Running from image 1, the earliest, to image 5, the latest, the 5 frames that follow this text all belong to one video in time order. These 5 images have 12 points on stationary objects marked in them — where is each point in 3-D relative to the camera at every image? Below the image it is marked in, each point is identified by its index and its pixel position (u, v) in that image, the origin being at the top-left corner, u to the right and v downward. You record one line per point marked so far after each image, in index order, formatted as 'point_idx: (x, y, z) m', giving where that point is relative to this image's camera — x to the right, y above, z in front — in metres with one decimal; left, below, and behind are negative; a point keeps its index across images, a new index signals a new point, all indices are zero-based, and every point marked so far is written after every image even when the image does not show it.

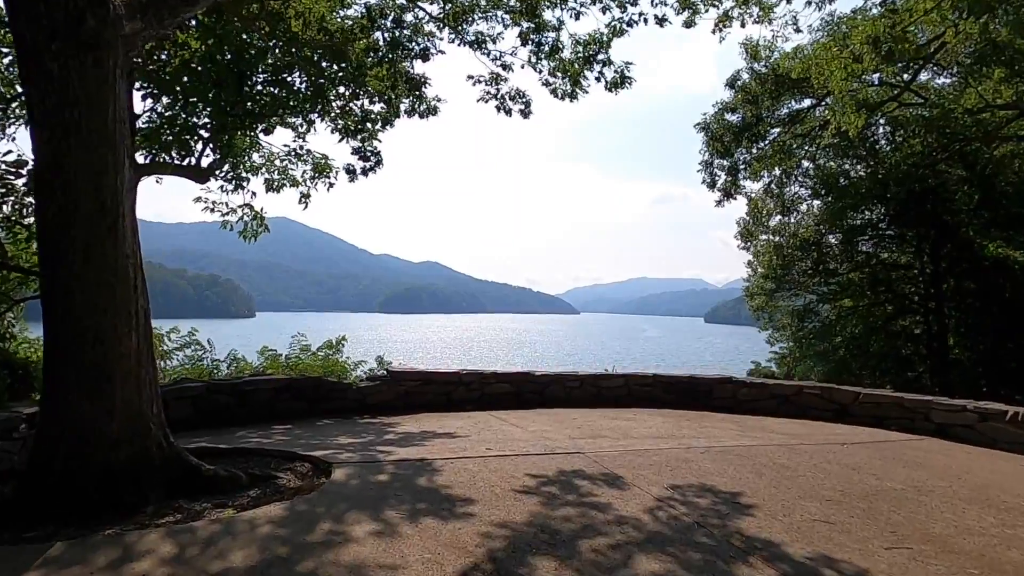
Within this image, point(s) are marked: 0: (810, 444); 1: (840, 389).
0: (+1.6, -0.8, +3.4) m
1: (+2.2, -0.7, +4.2) m
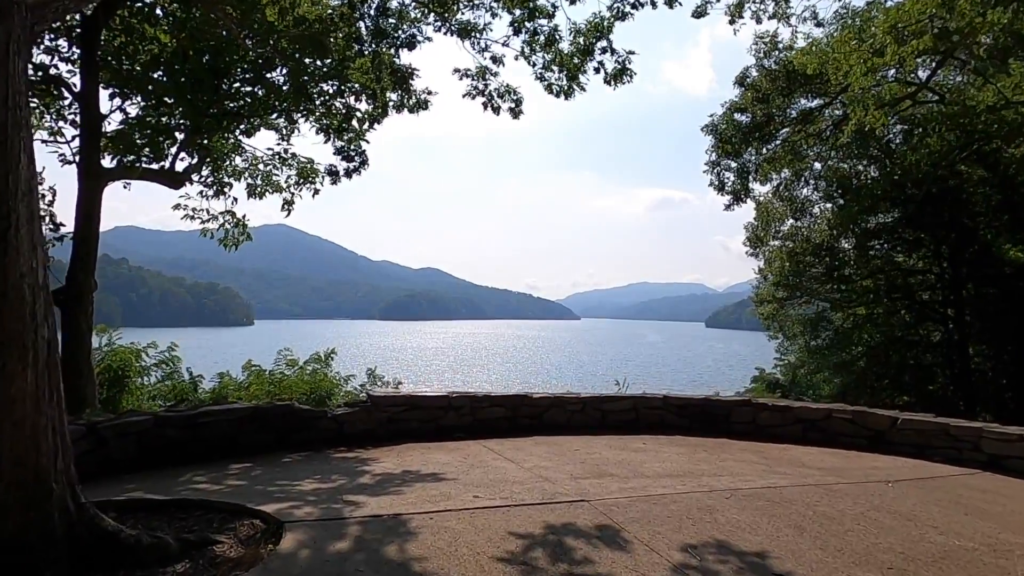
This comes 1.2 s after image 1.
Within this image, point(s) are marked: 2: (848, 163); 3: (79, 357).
0: (+1.5, -0.9, +2.9) m
1: (+2.1, -0.7, +3.8) m
2: (+4.3, +1.6, +8.3) m
3: (-3.5, -0.6, +5.2) m
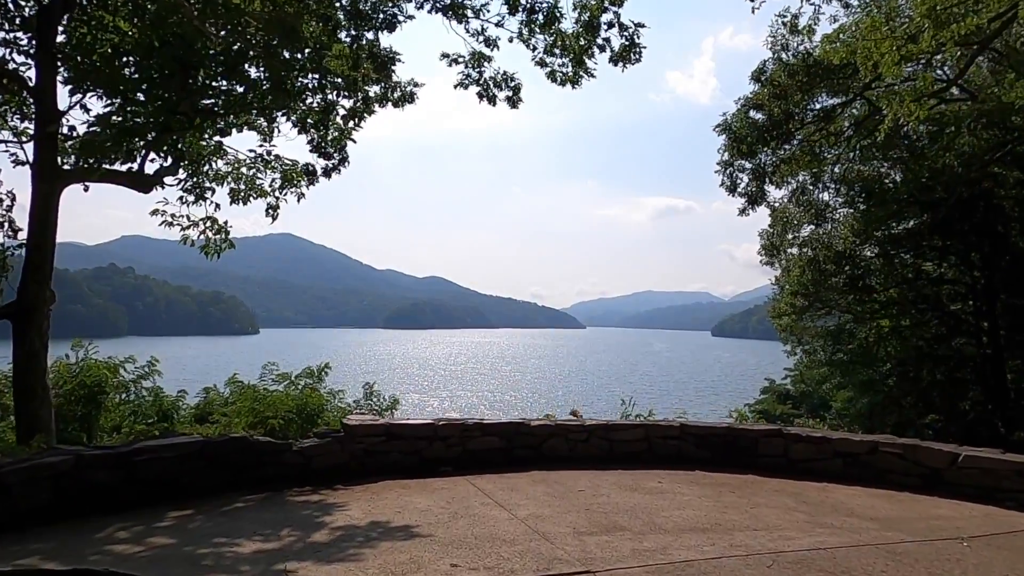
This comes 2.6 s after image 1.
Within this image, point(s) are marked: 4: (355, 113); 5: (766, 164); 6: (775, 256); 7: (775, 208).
0: (+1.5, -0.9, +2.4) m
1: (+2.1, -0.8, +3.2) m
2: (+4.3, +1.5, +7.8) m
3: (-3.5, -0.6, +4.7) m
4: (-1.5, +1.6, +6.1) m
5: (+3.4, +1.6, +8.6) m
6: (+4.1, +0.5, +9.9) m
7: (+3.9, +1.2, +9.6) m
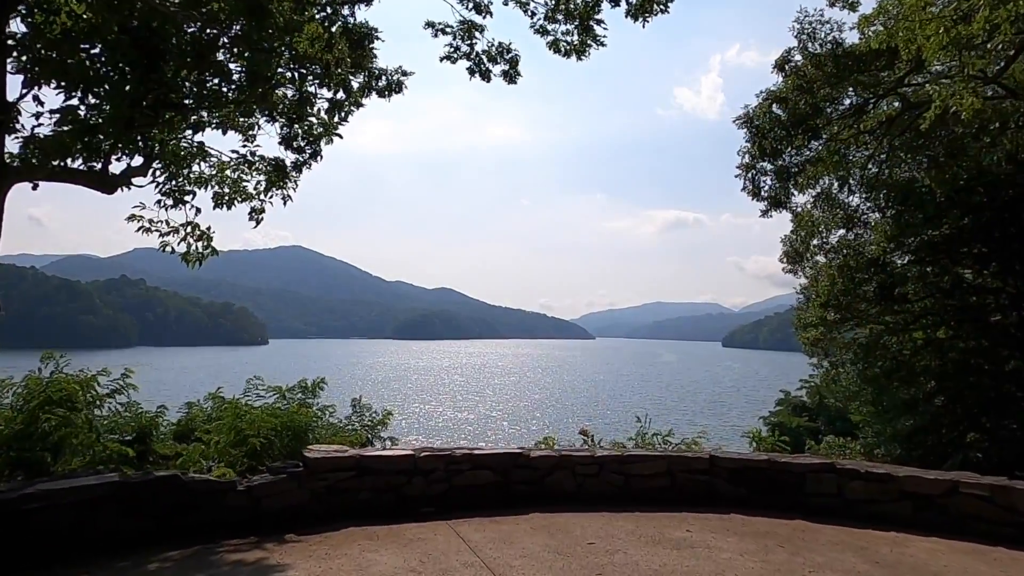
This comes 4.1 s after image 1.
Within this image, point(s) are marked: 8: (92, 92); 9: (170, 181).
0: (+1.5, -0.9, +1.8) m
1: (+2.1, -0.8, +2.6) m
2: (+4.4, +1.4, +7.2) m
3: (-3.5, -0.7, +4.1) m
4: (-1.5, +1.6, +5.5) m
5: (+3.4, +1.5, +8.0) m
6: (+4.1, +0.4, +9.2) m
7: (+4.0, +1.1, +8.9) m
8: (-3.0, +1.4, +4.5) m
9: (-3.7, +1.1, +6.9) m
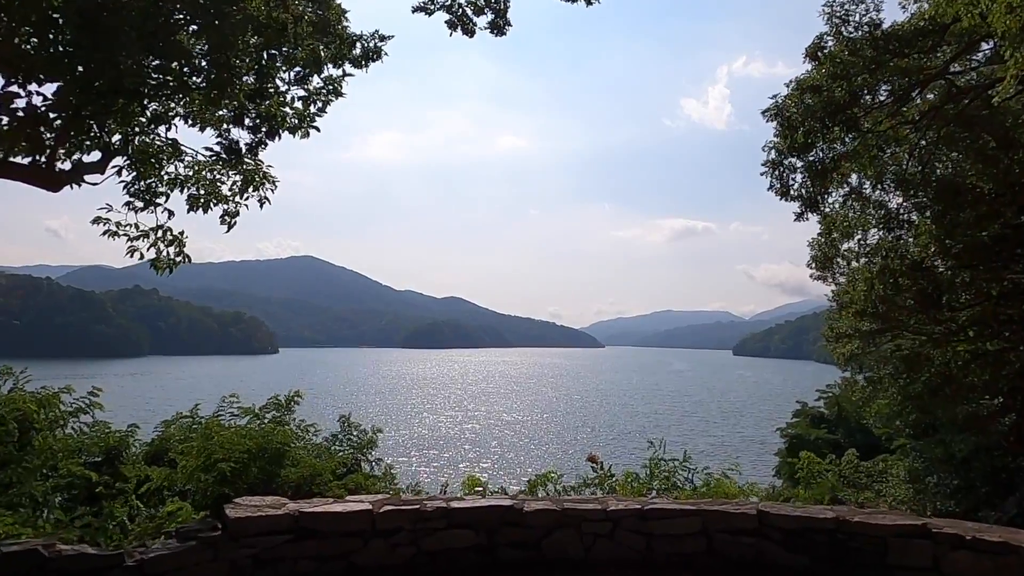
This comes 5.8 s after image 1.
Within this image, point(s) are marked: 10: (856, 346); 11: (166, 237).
0: (+1.4, -0.9, +1.0) m
1: (+2.0, -0.8, +1.9) m
2: (+4.4, +1.3, +6.5) m
3: (-3.6, -0.7, +3.5) m
4: (-1.5, +1.5, +4.9) m
5: (+3.5, +1.5, +7.2) m
6: (+4.2, +0.3, +8.5) m
7: (+4.0, +1.0, +8.2) m
8: (-3.0, +1.4, +3.9) m
9: (-3.7, +1.1, +6.3) m
10: (+4.1, -0.7, +7.6) m
11: (-3.5, +0.6, +6.4) m
